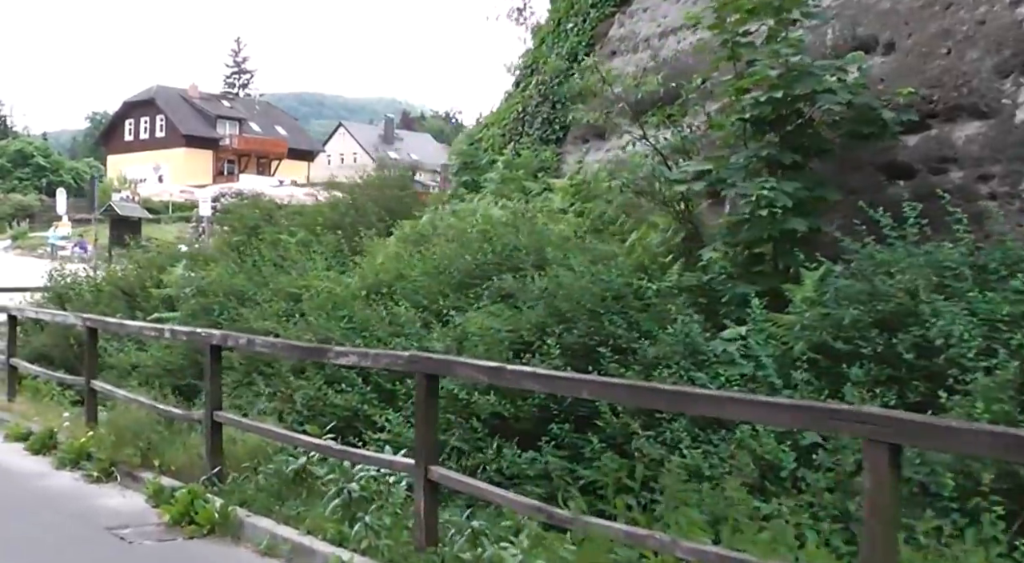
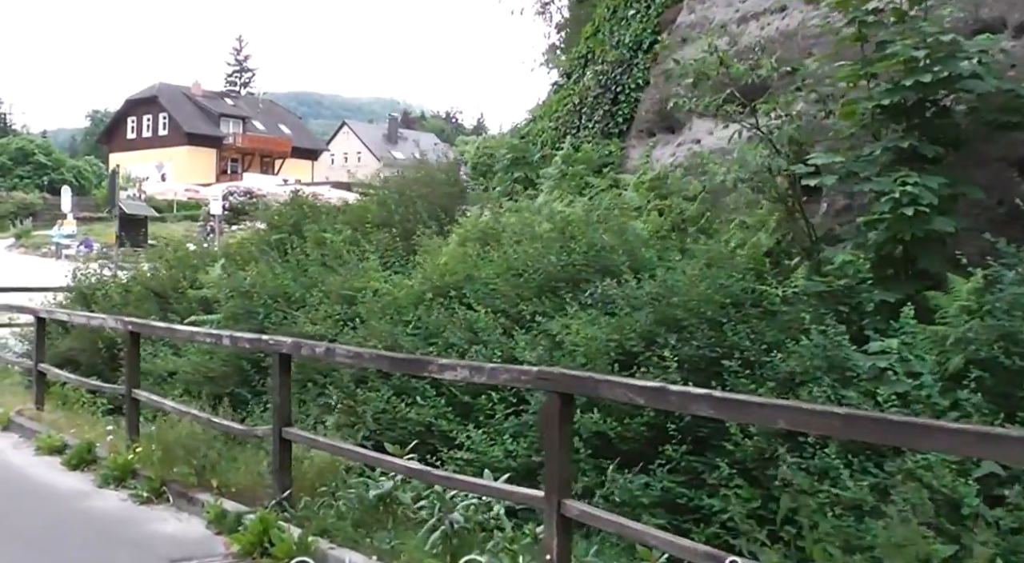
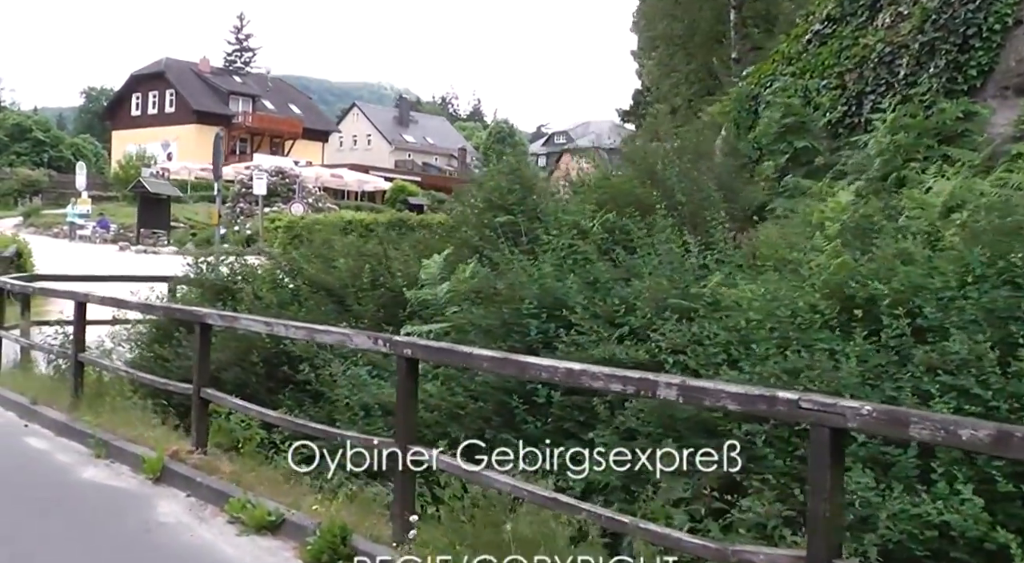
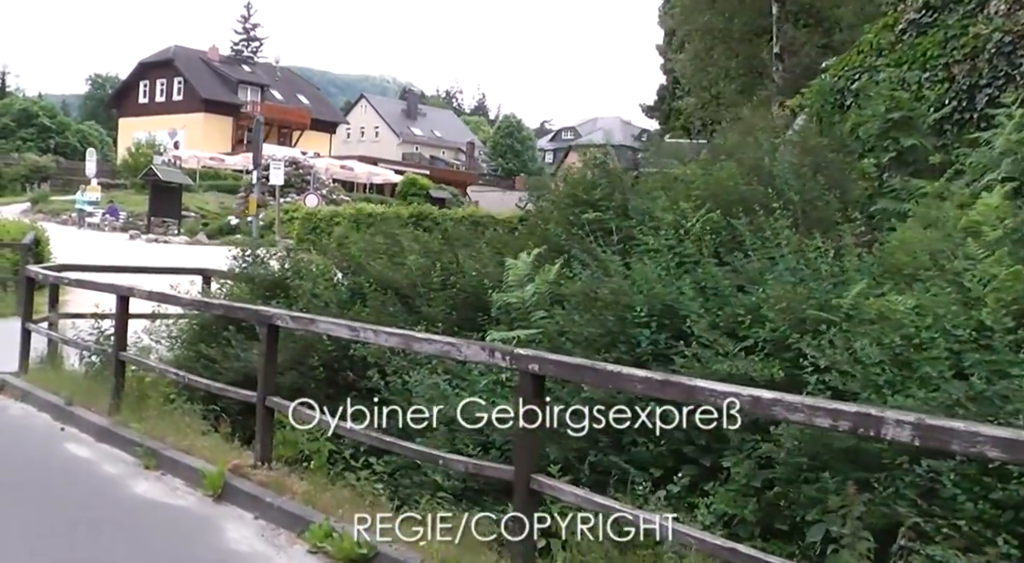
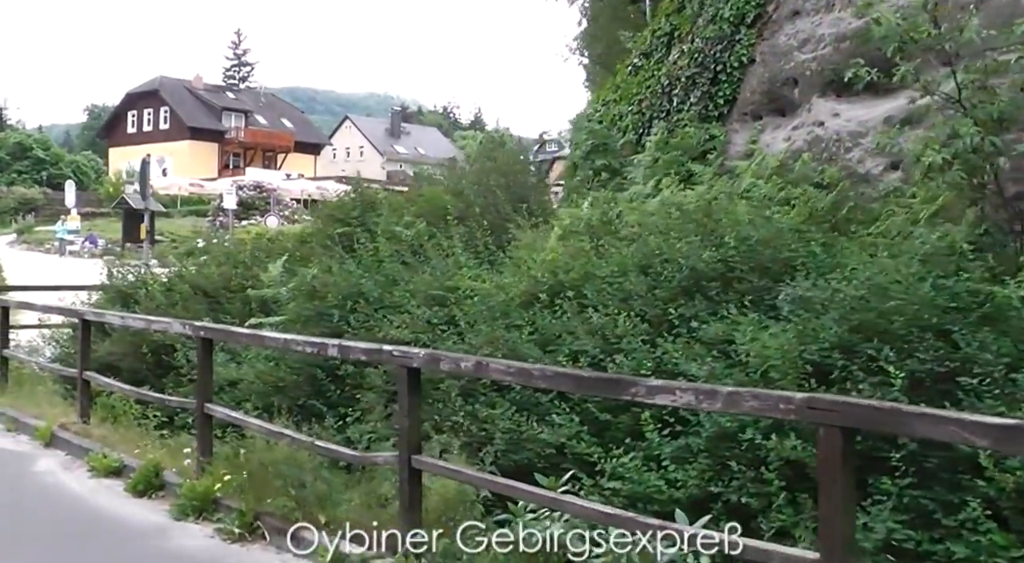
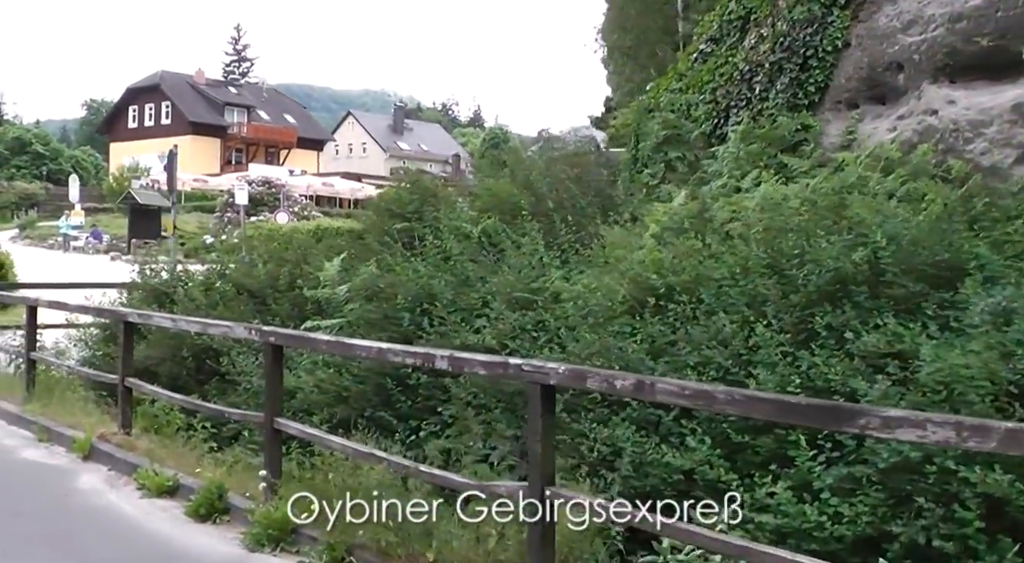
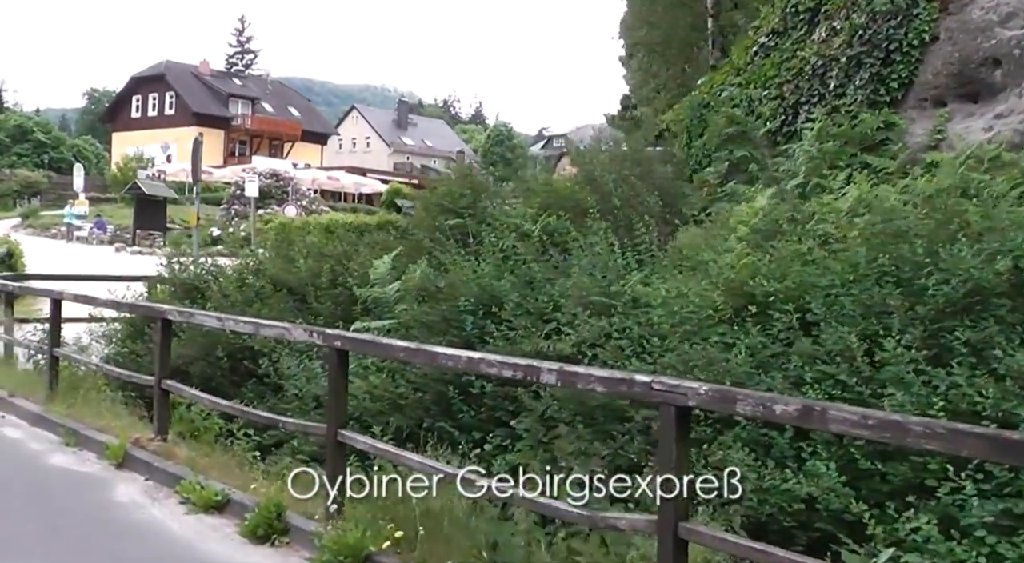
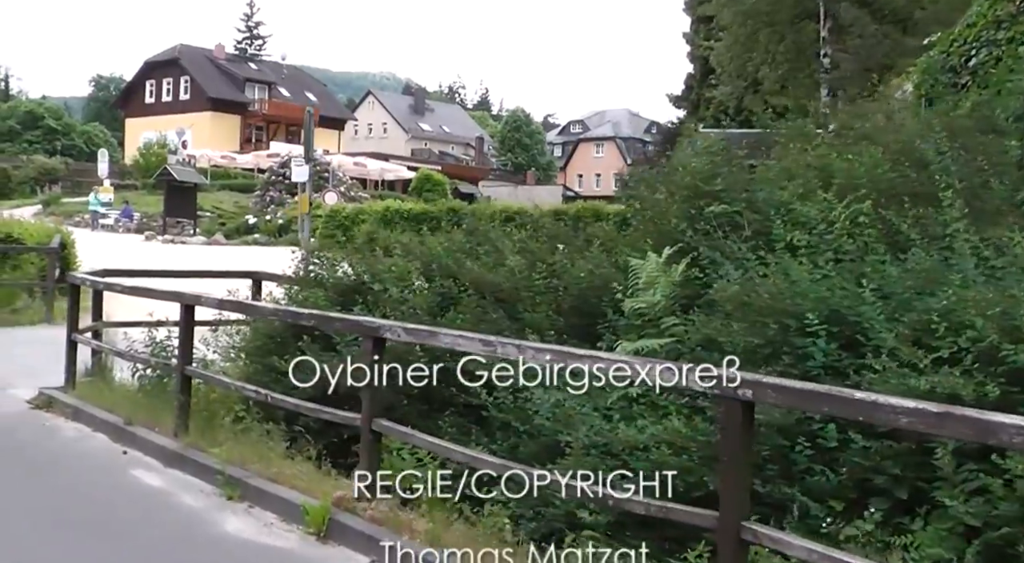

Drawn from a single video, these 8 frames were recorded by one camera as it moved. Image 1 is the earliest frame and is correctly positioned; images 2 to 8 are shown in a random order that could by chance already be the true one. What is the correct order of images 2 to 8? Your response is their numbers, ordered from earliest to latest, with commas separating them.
2, 5, 6, 7, 3, 4, 8
